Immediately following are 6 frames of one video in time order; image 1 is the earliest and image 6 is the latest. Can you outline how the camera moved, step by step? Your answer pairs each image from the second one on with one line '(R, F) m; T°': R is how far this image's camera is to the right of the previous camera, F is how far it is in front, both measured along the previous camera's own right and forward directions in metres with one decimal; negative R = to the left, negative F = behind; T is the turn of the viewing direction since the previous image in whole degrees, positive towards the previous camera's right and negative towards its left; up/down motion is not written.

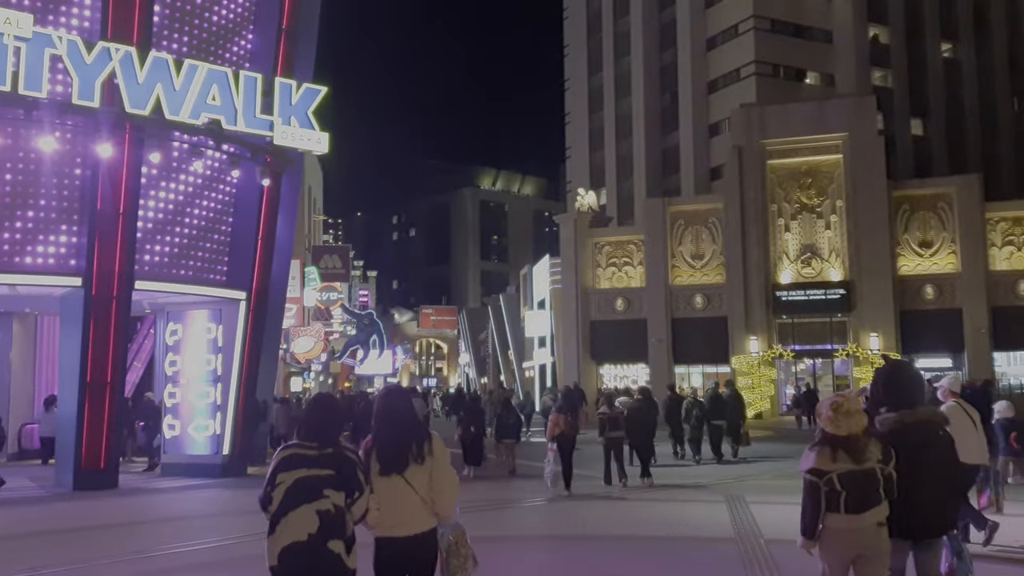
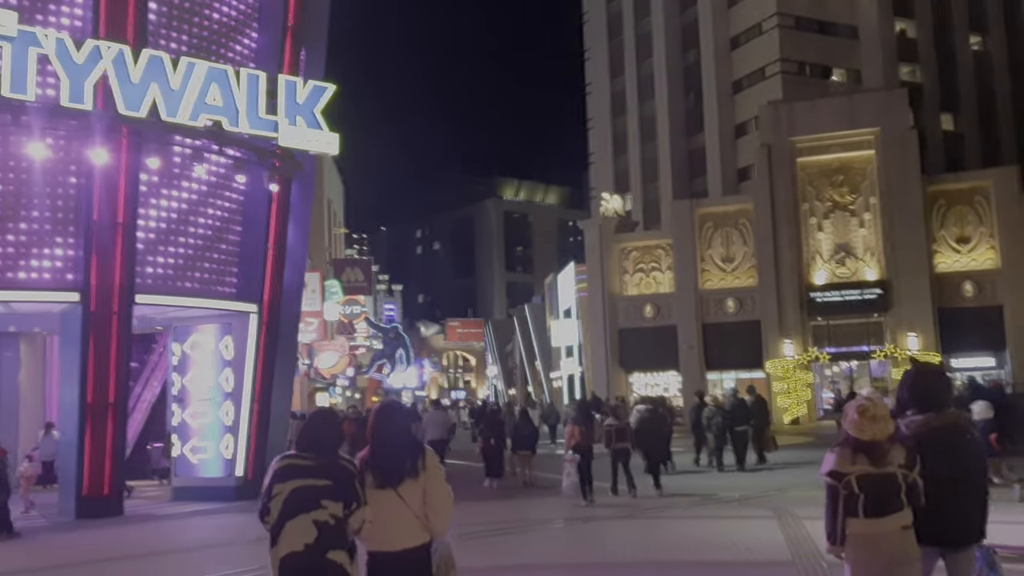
(0.0, +0.9) m; -2°
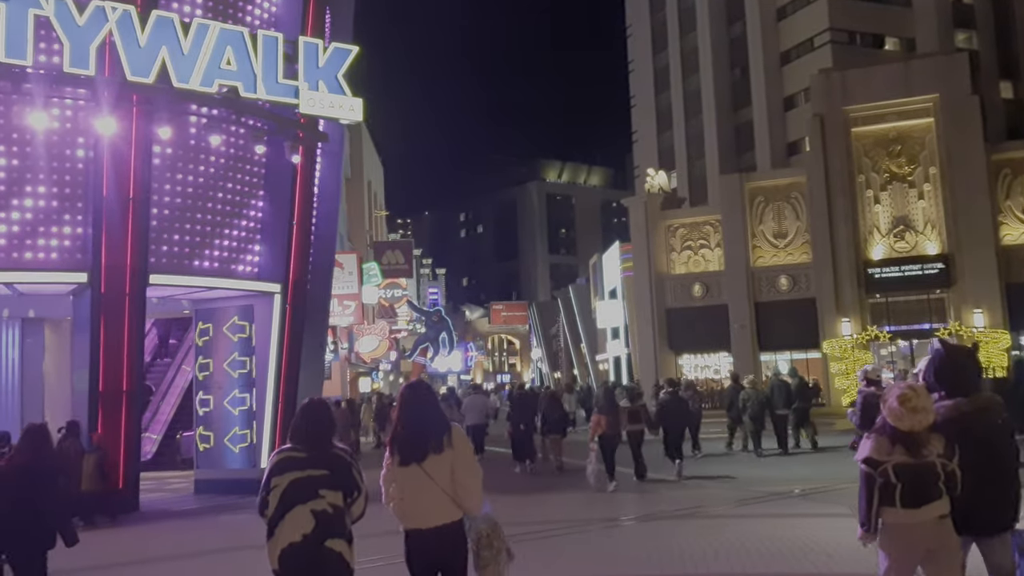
(0.0, +1.2) m; -3°
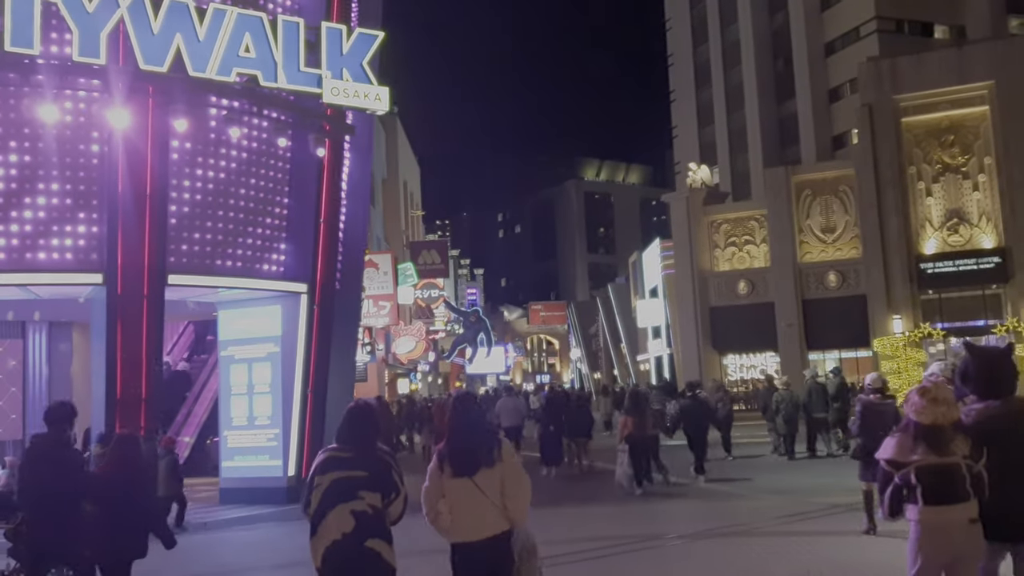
(0.0, +0.9) m; -2°
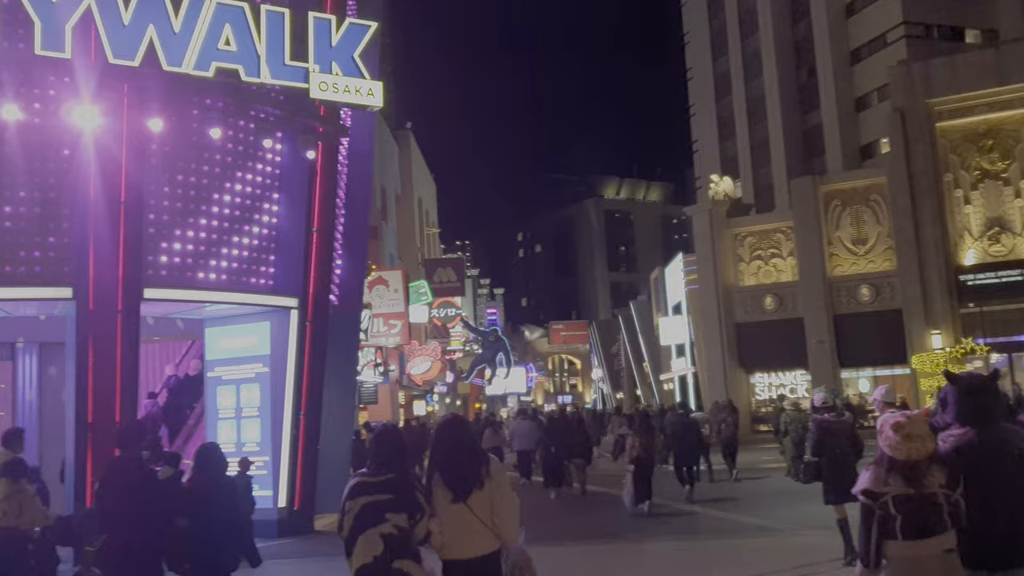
(+0.1, +1.5) m; -1°
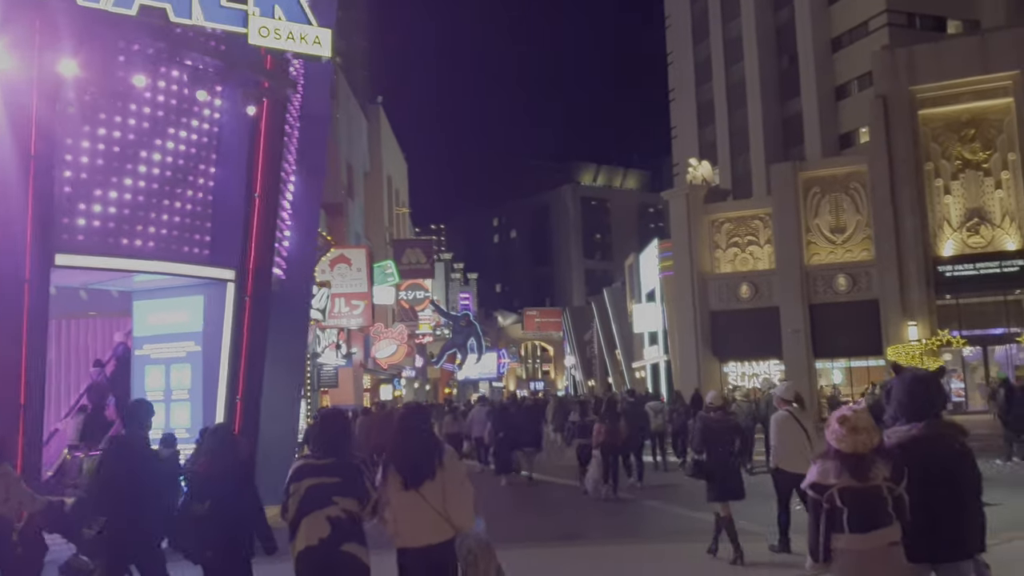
(+0.2, +1.0) m; +1°
